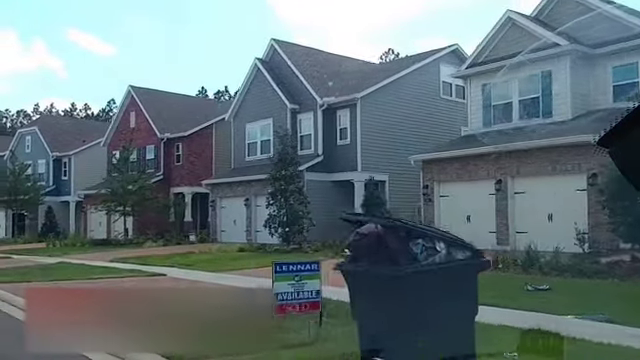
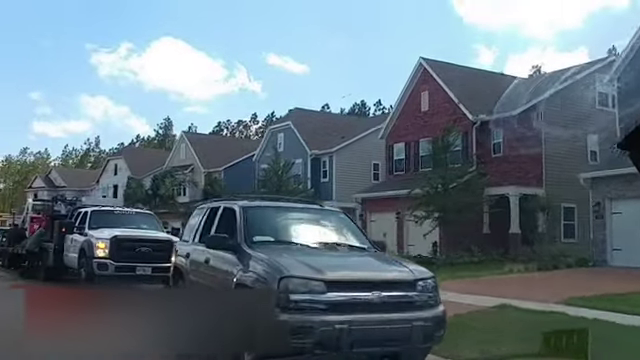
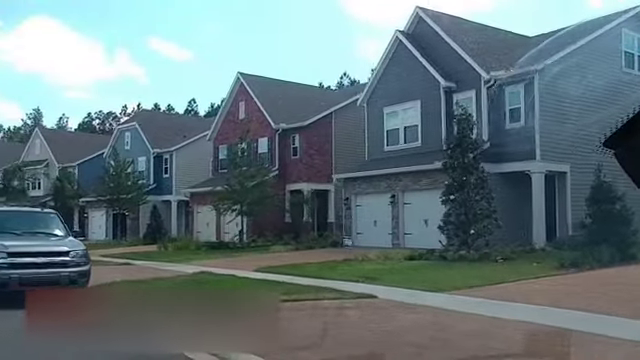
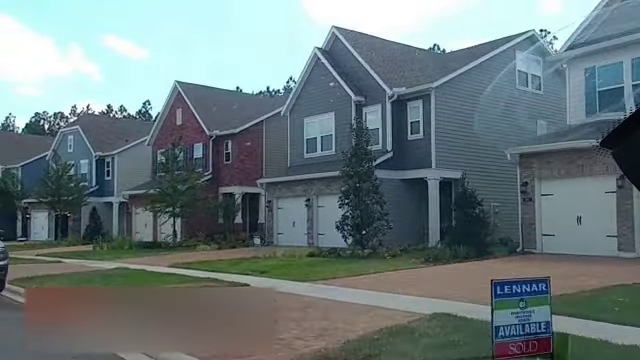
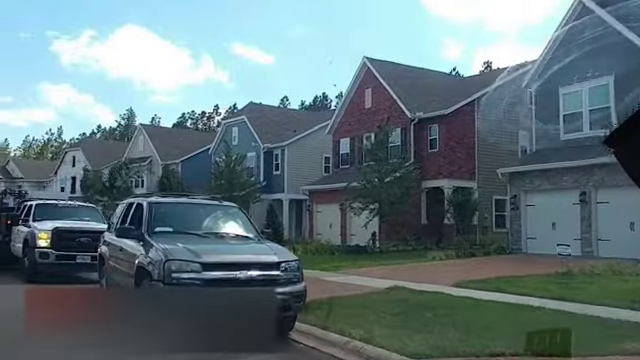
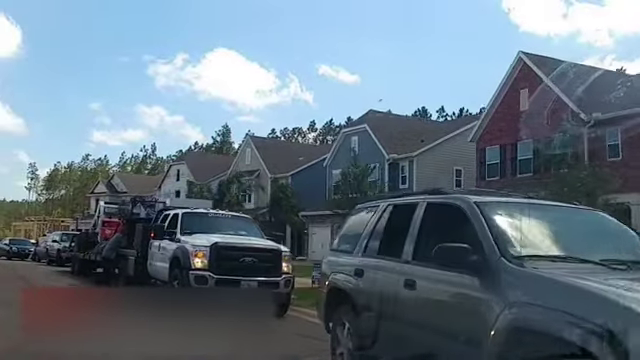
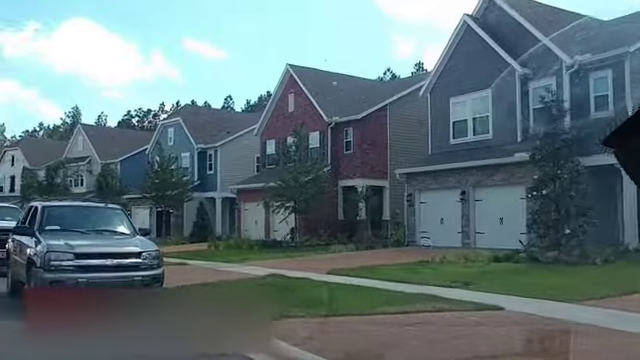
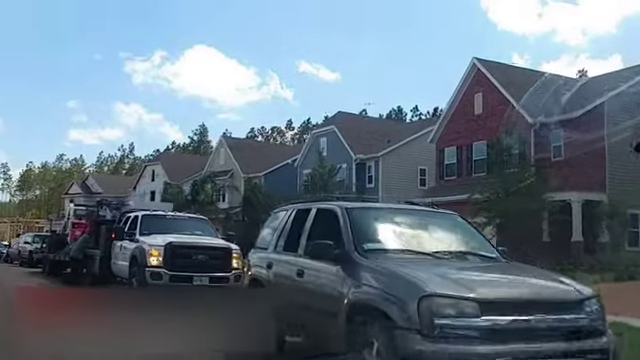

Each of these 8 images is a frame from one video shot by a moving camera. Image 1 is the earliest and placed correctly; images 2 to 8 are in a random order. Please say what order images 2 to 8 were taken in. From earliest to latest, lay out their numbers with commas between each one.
4, 3, 7, 5, 2, 8, 6
